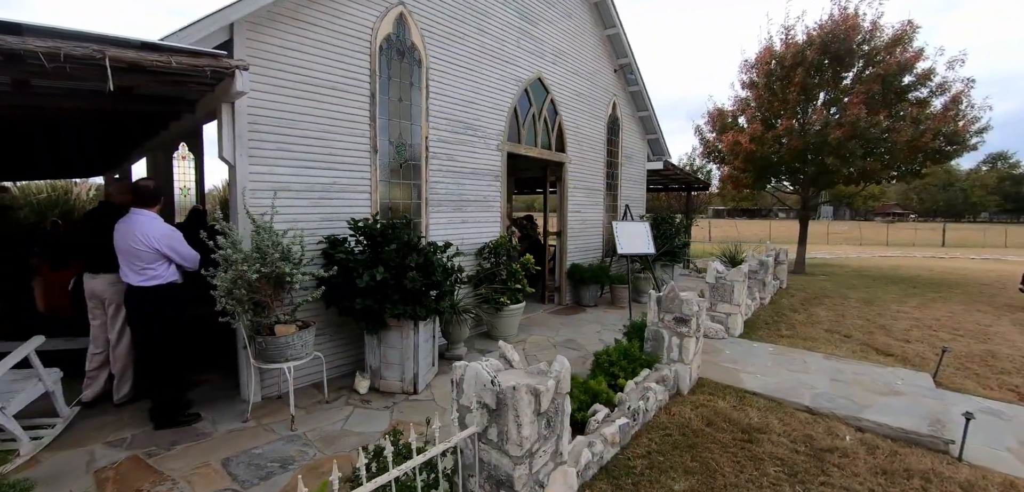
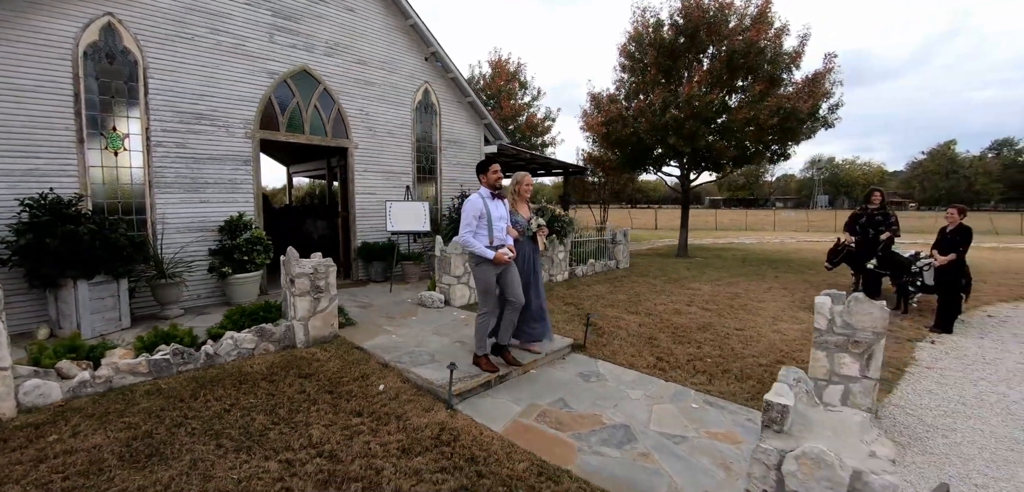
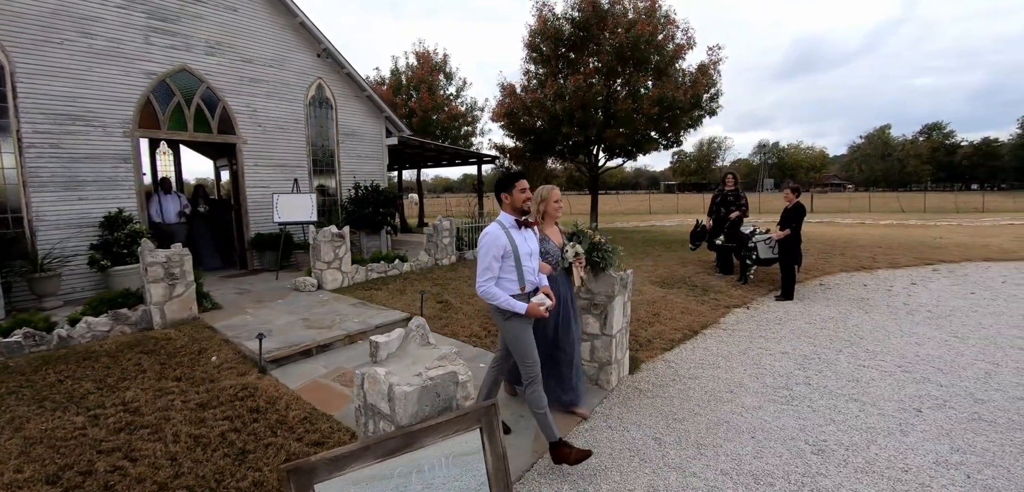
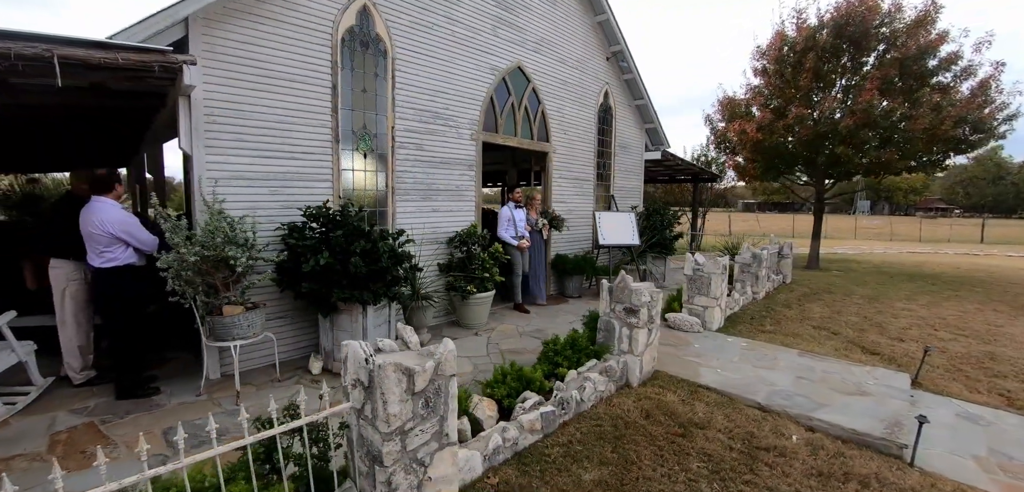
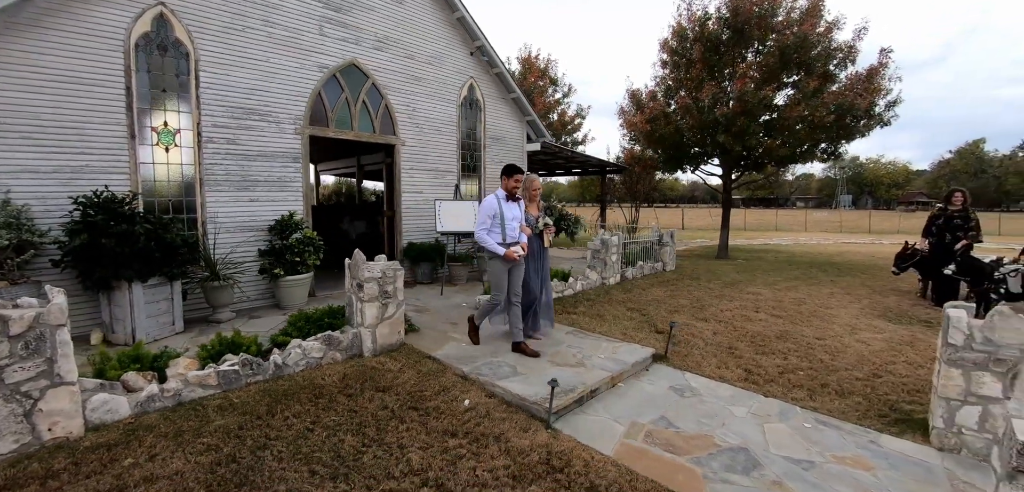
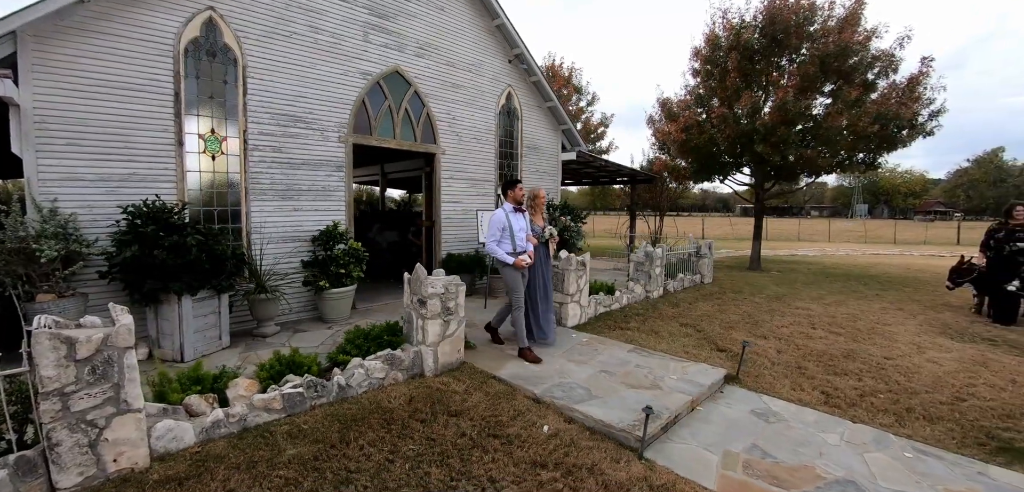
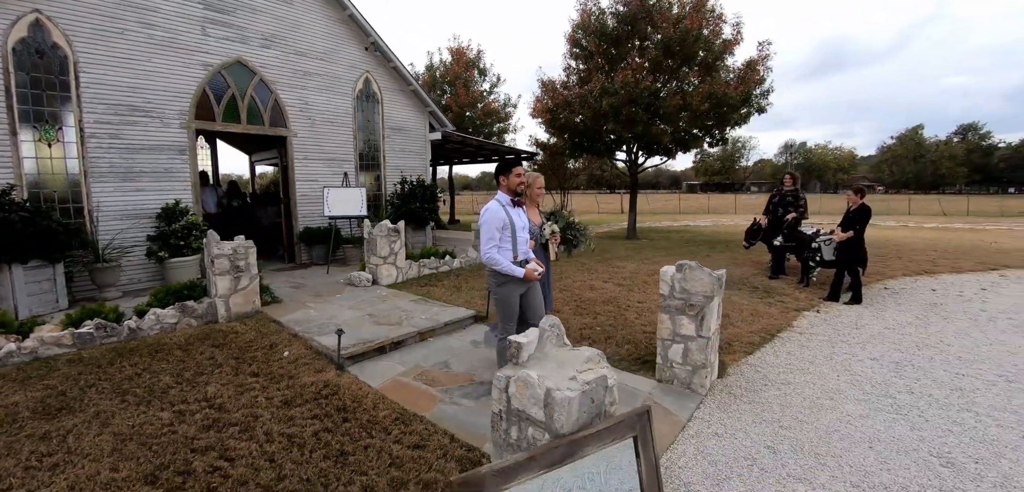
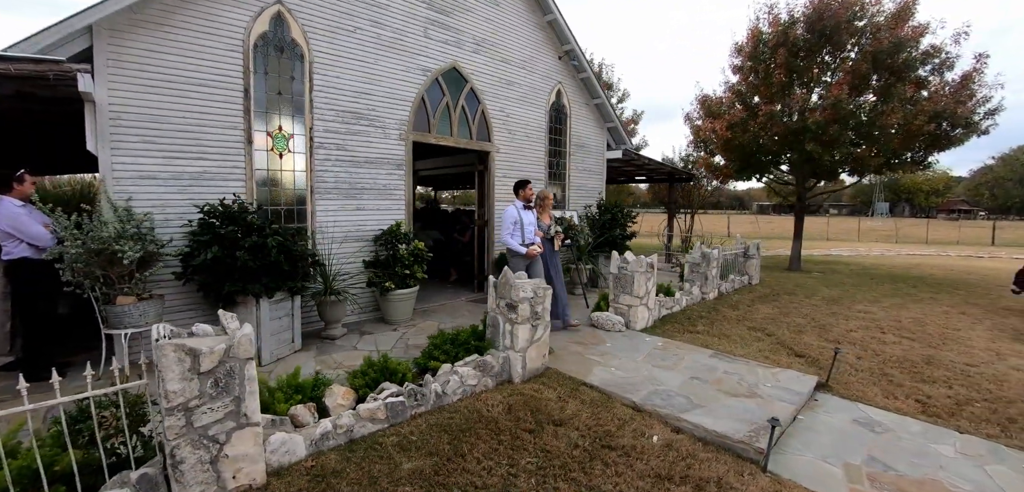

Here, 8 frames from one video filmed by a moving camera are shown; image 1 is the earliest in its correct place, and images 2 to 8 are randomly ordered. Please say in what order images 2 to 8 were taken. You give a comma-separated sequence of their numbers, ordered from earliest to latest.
4, 8, 6, 5, 2, 7, 3
